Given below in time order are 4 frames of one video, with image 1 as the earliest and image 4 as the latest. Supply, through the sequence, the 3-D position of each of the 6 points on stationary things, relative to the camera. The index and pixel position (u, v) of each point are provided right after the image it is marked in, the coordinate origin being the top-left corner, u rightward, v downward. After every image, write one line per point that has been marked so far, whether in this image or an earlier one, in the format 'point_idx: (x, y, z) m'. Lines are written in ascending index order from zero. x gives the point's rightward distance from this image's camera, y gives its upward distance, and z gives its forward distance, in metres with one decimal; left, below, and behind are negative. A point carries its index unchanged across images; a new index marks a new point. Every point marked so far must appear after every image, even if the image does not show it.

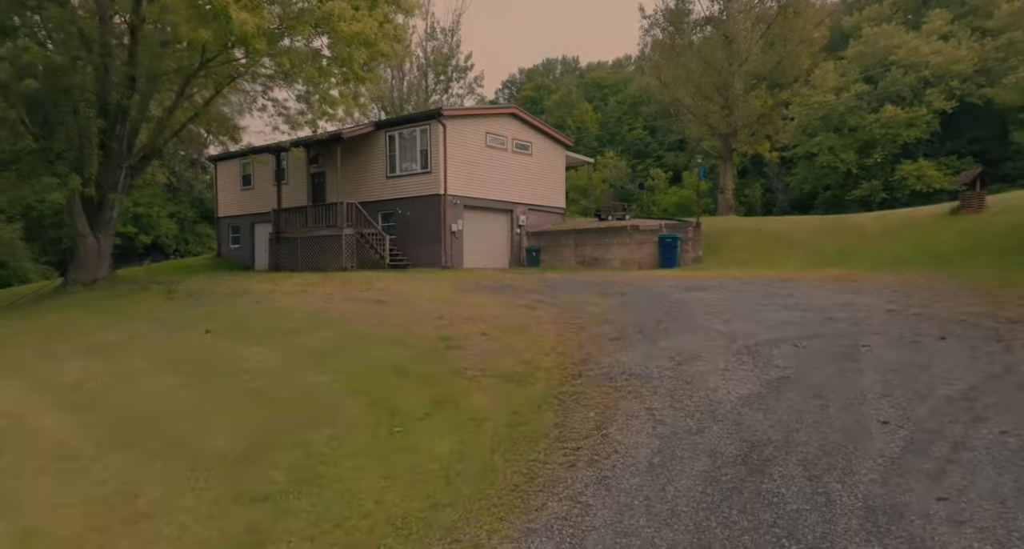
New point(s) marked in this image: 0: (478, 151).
0: (-1.1, +4.1, +19.4) m
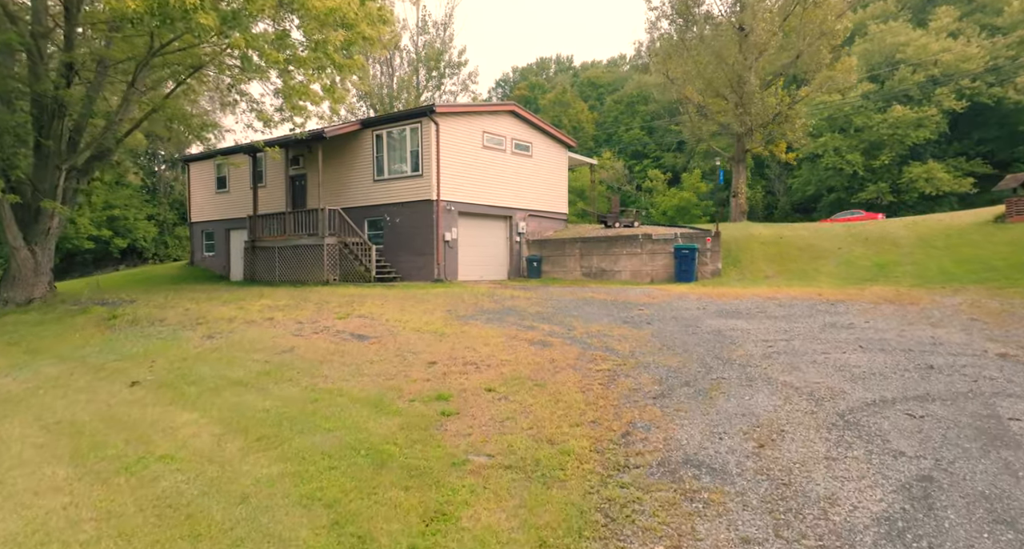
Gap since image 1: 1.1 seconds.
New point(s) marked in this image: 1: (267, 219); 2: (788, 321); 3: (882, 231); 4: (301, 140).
0: (-1.1, +3.7, +17.7) m
1: (-7.7, +1.8, +18.3) m
2: (+4.2, -0.7, +8.8) m
3: (+10.3, +1.2, +16.0) m
4: (-6.3, +4.0, +17.1) m
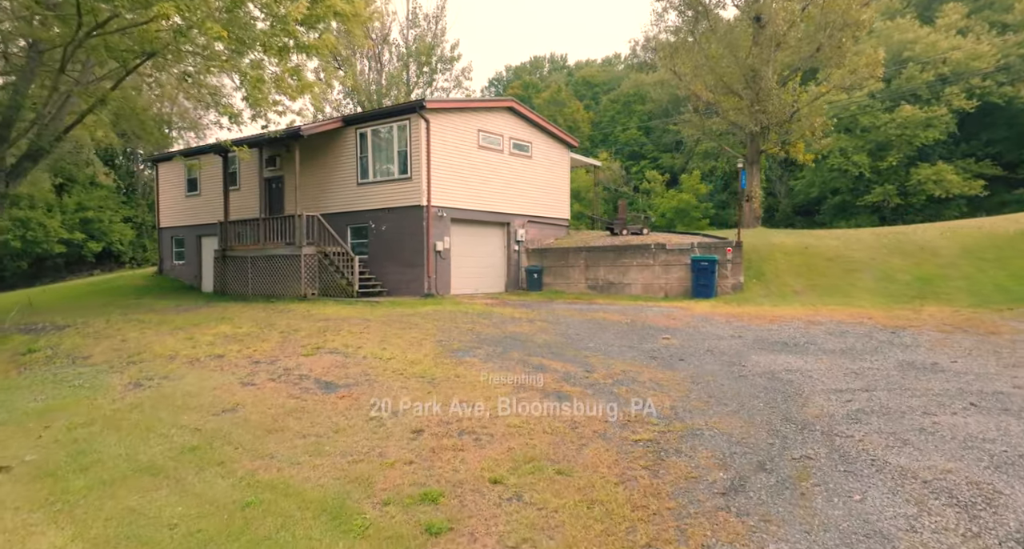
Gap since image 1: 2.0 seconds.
0: (-1.2, +3.4, +16.1) m
1: (-7.8, +1.4, +16.6) m
2: (+4.3, -1.0, +7.2) m
3: (+10.2, +0.9, +14.6) m
4: (-6.3, +3.6, +15.5) m
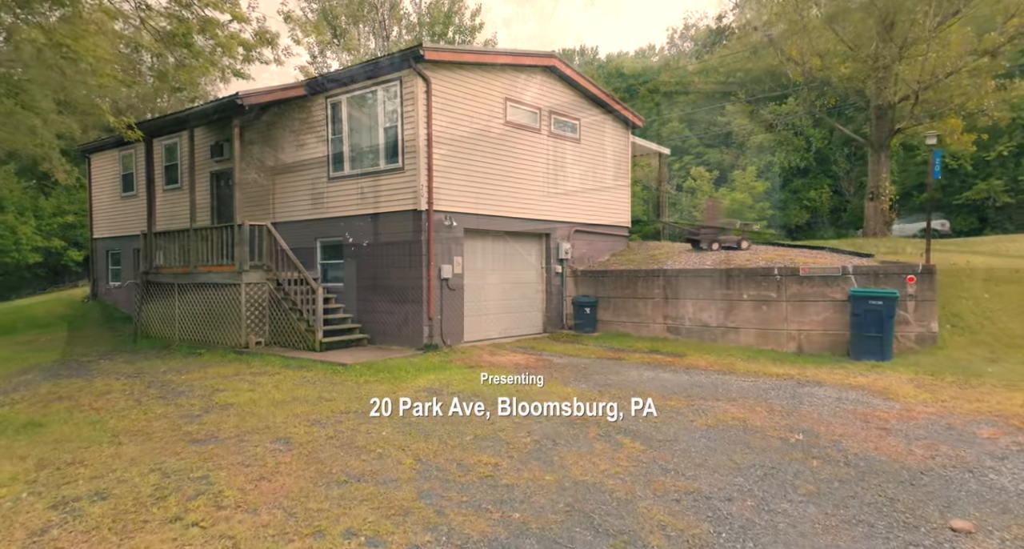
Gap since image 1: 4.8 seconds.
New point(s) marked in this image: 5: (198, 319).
0: (-0.4, +2.7, +11.0) m
1: (-7.0, +0.7, +11.7) m
2: (+4.7, -1.7, +1.8) m
3: (+11.0, +0.2, +8.9) m
4: (-5.5, +3.0, +10.6) m
5: (-5.9, -0.8, +10.8) m
